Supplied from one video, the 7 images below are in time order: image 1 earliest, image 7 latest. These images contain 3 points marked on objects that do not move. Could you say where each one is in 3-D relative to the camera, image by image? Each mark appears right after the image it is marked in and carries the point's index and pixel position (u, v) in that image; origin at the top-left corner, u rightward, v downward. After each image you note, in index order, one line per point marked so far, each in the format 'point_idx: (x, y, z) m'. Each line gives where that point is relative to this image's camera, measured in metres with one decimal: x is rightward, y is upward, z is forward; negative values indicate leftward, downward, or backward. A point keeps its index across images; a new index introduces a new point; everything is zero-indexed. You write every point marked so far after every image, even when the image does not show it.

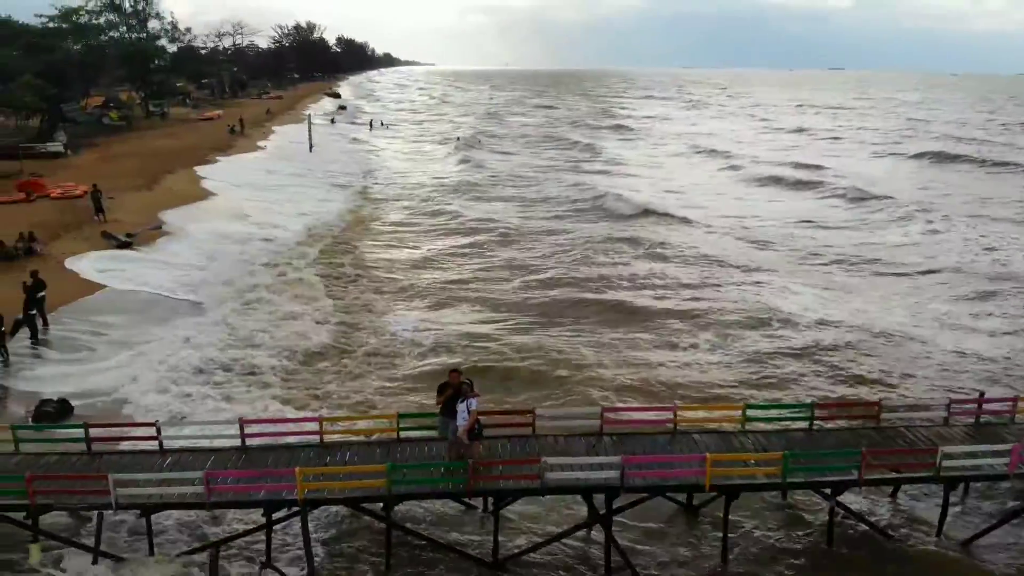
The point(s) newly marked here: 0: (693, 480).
0: (+2.1, -2.3, +10.2) m
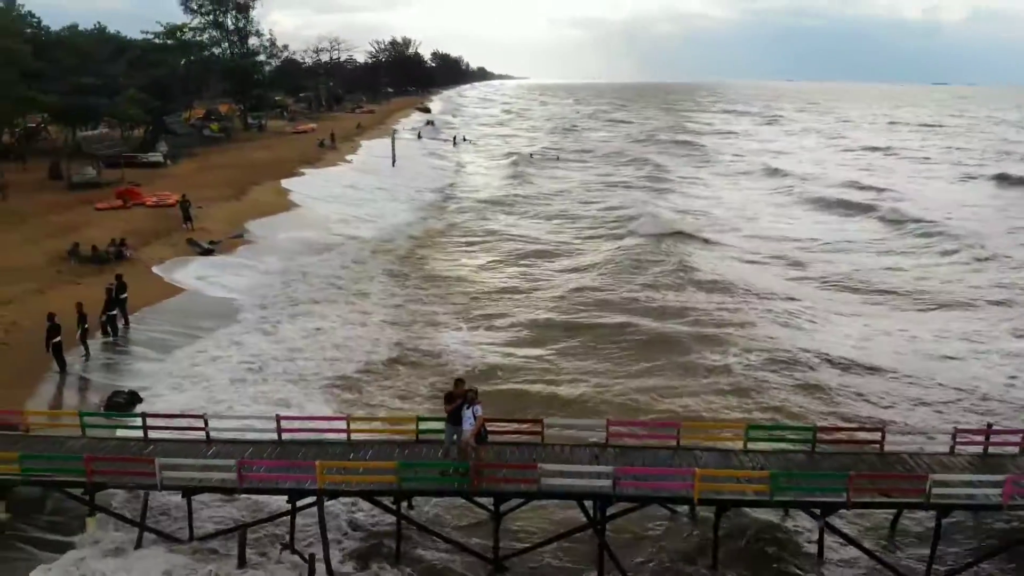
0: (+2.1, -2.6, +10.8) m
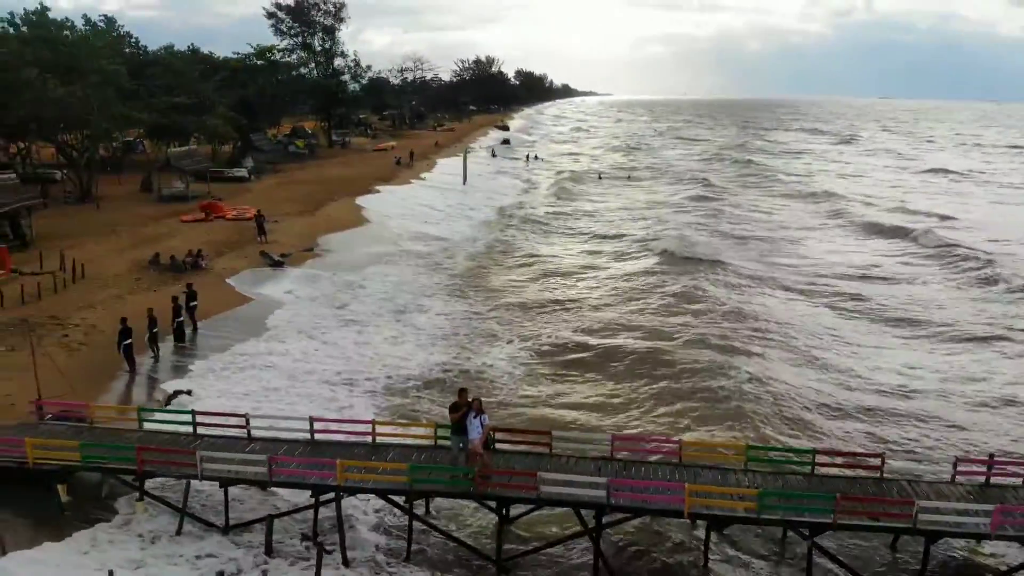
0: (+2.1, -2.9, +11.4) m
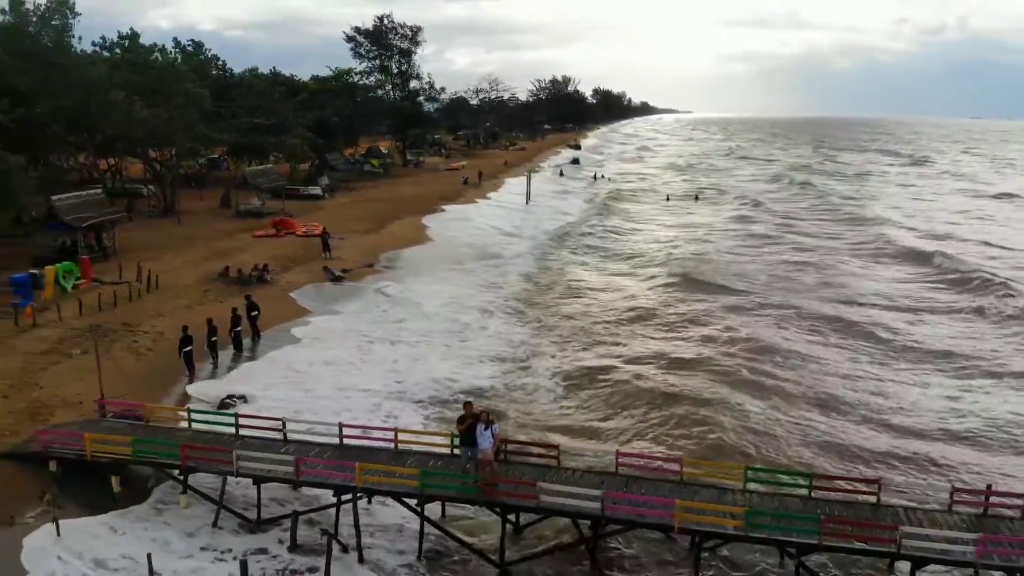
0: (+2.1, -3.2, +11.9) m
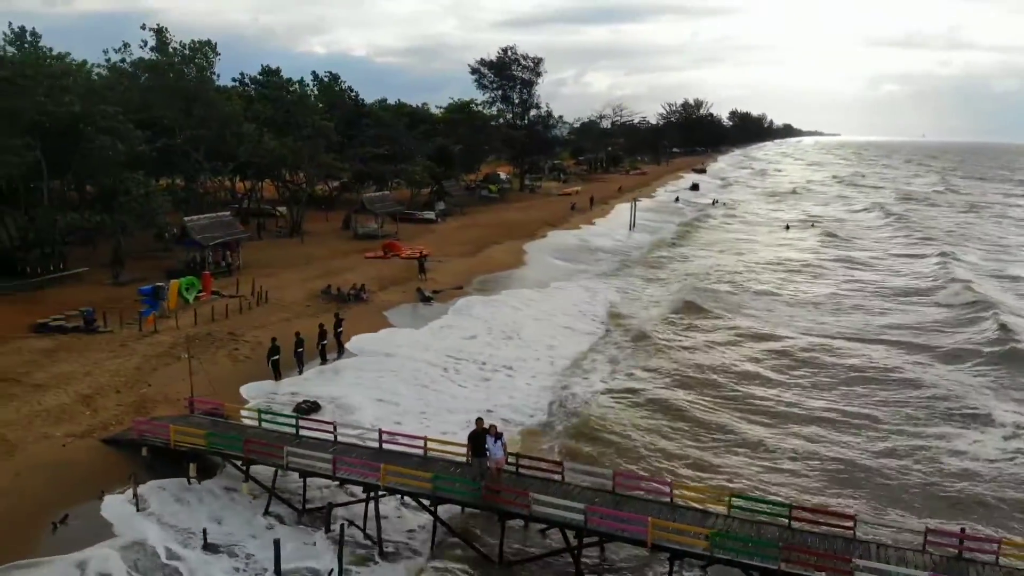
0: (+1.9, -3.7, +13.1) m
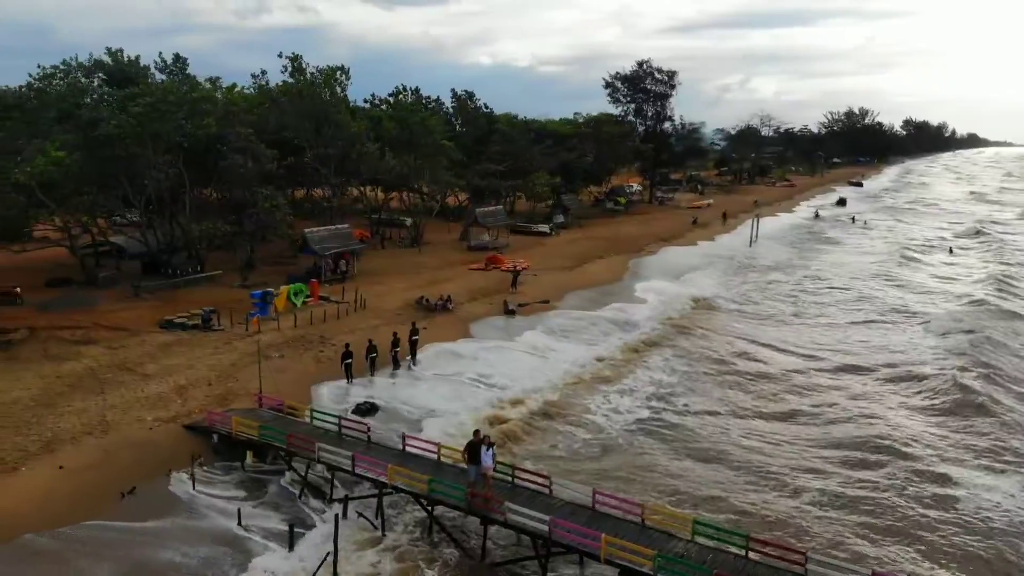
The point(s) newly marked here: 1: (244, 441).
0: (+1.4, -4.3, +14.1) m
1: (-6.0, -3.4, +19.3) m
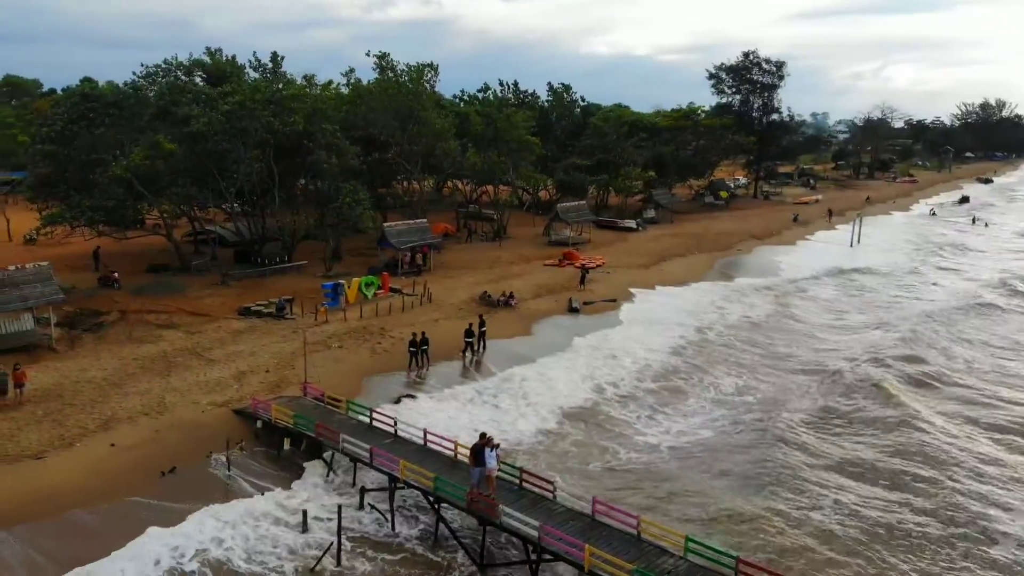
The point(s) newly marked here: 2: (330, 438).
0: (+1.1, -4.4, +14.0) m
1: (-5.4, -3.3, +20.2) m
2: (-4.1, -3.3, +19.0) m
